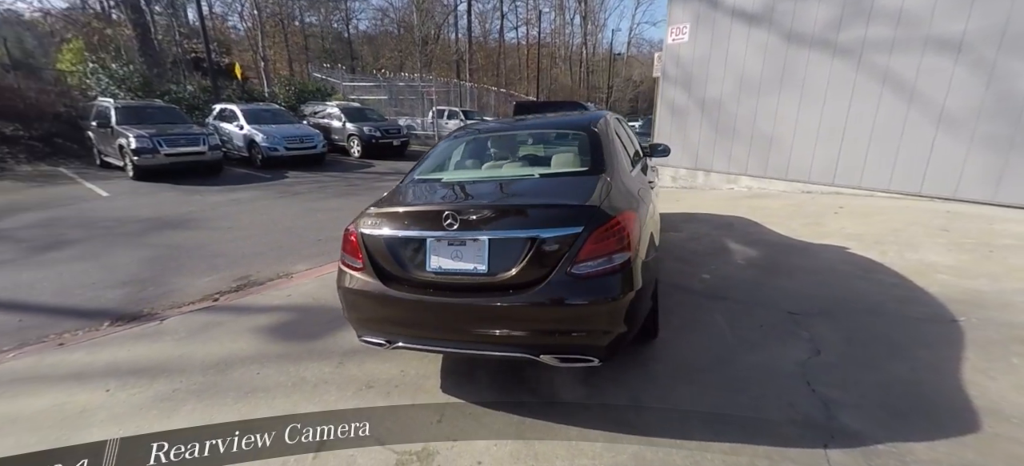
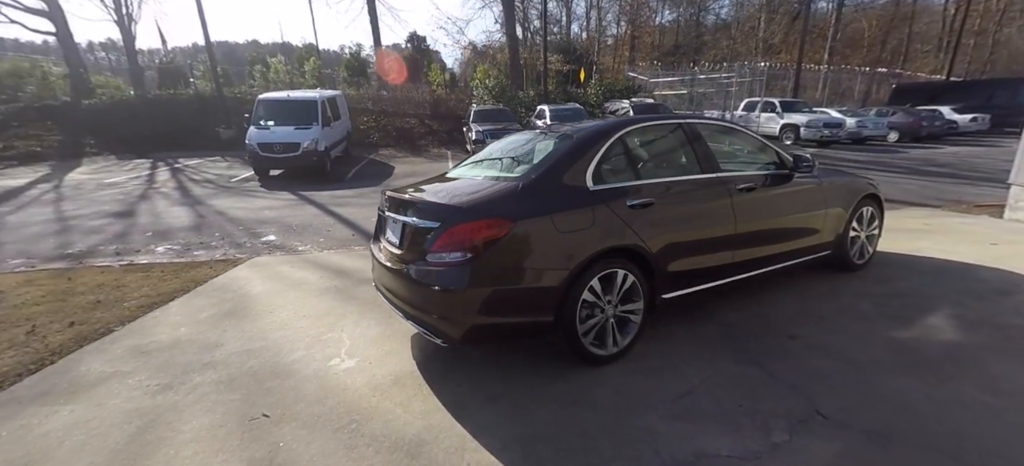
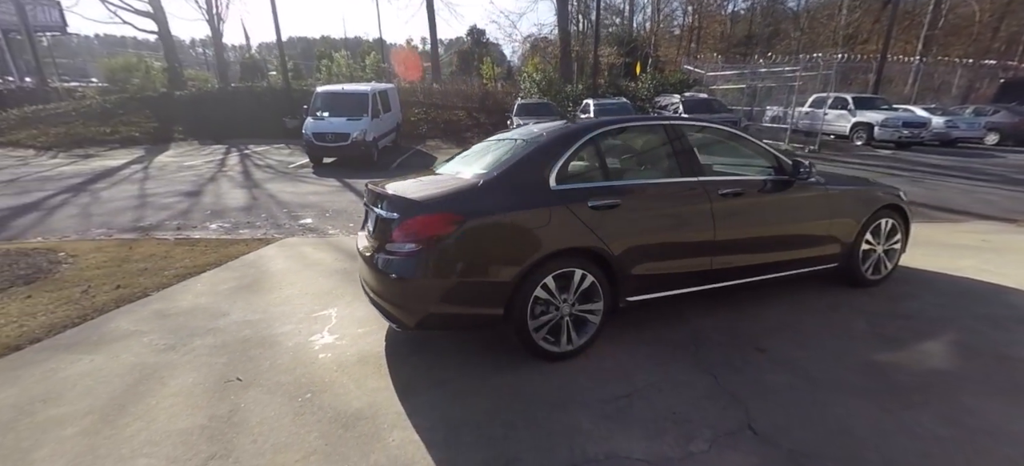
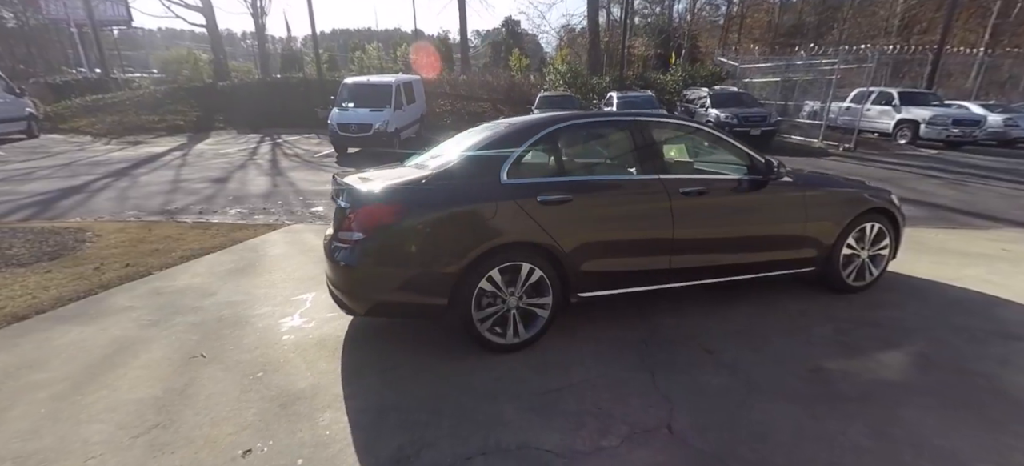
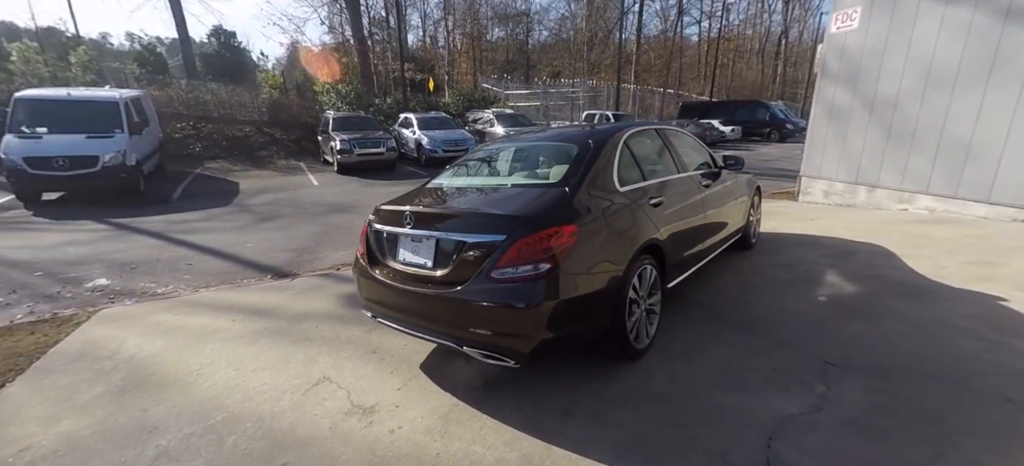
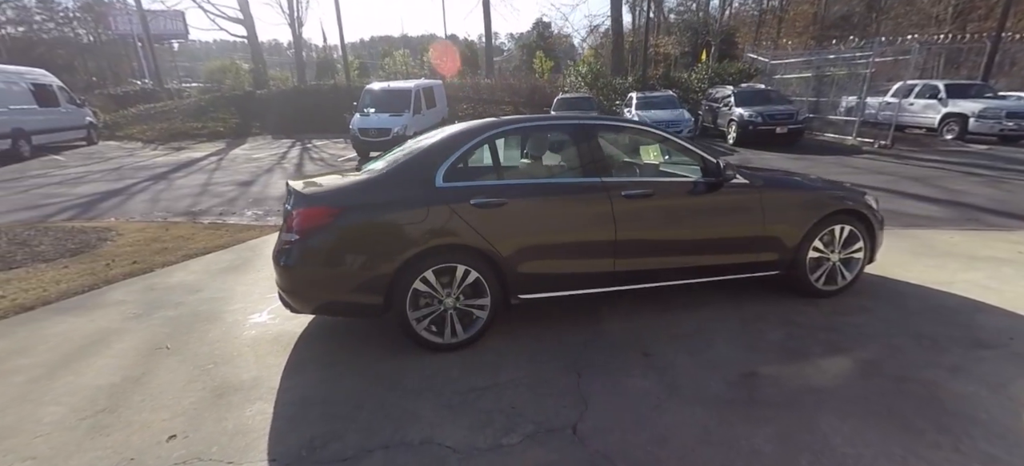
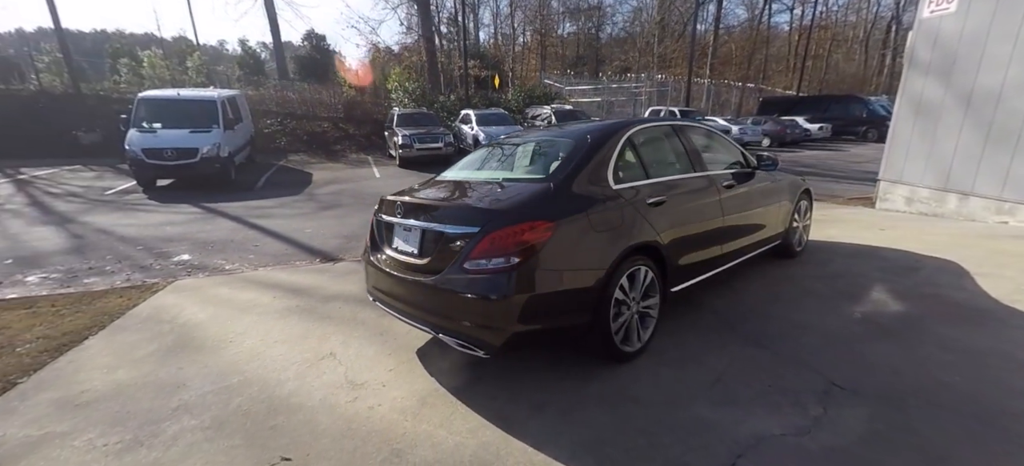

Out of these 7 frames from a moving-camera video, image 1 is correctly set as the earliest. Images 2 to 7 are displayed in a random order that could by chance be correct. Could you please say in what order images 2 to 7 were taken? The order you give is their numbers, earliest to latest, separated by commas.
5, 7, 2, 3, 4, 6
